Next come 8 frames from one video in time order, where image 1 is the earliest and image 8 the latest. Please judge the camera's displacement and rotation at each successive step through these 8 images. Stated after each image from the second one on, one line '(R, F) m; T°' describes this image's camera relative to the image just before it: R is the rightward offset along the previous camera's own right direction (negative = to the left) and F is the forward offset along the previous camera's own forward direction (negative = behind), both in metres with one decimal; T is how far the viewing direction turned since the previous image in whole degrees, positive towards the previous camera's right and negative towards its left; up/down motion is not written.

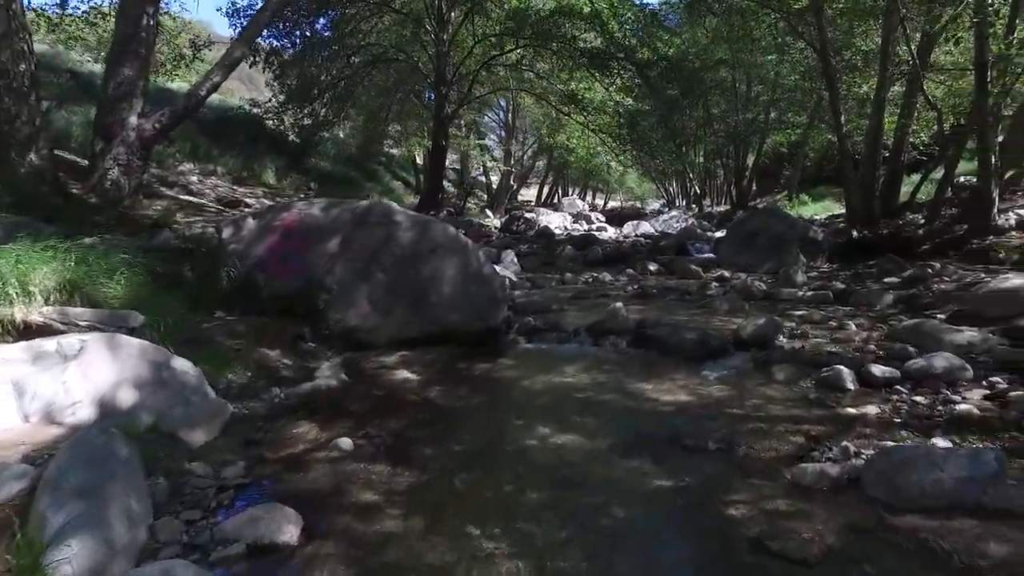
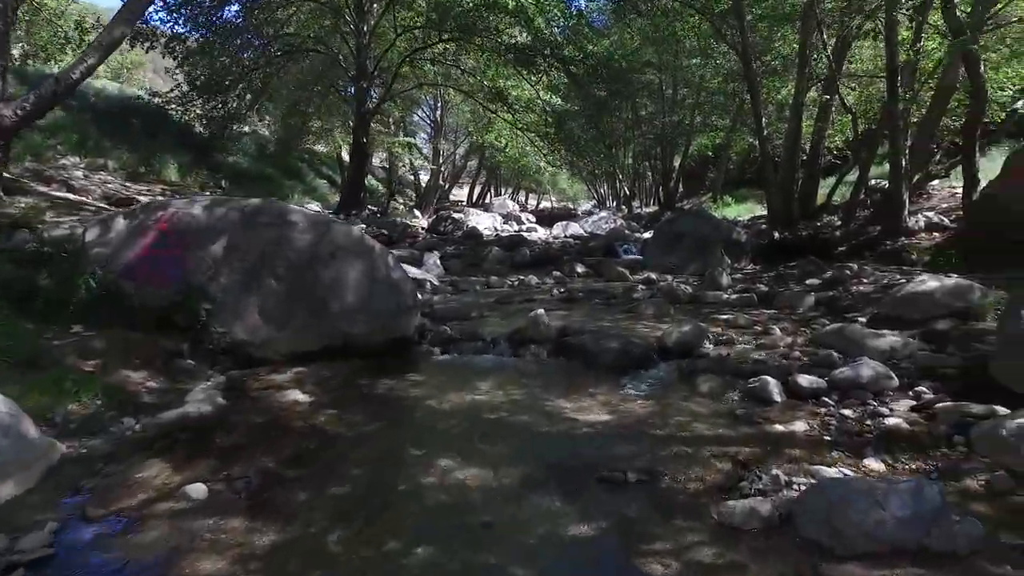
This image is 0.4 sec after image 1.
(+0.3, +0.6) m; +6°
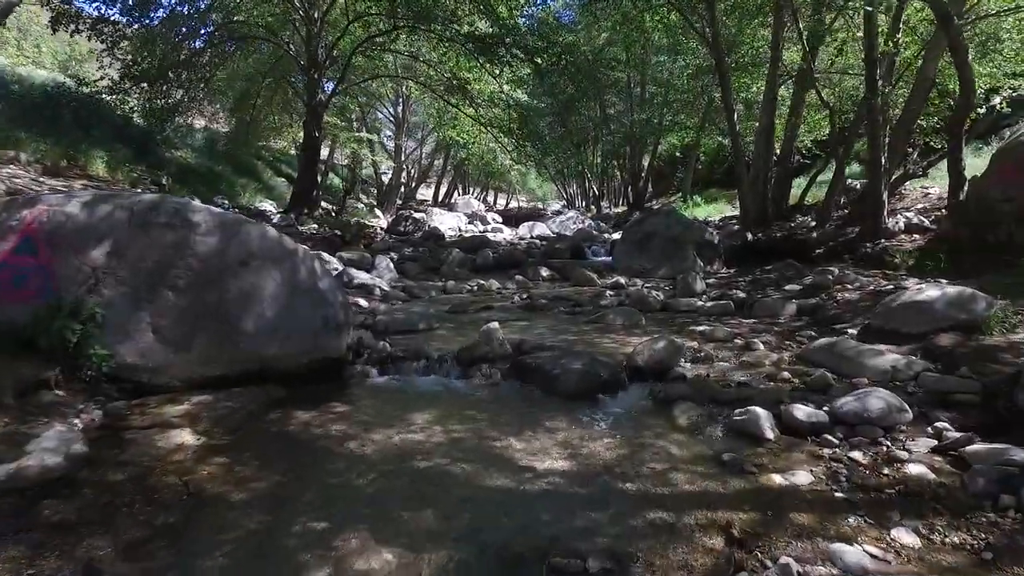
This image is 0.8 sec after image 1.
(+0.2, +1.0) m; +3°
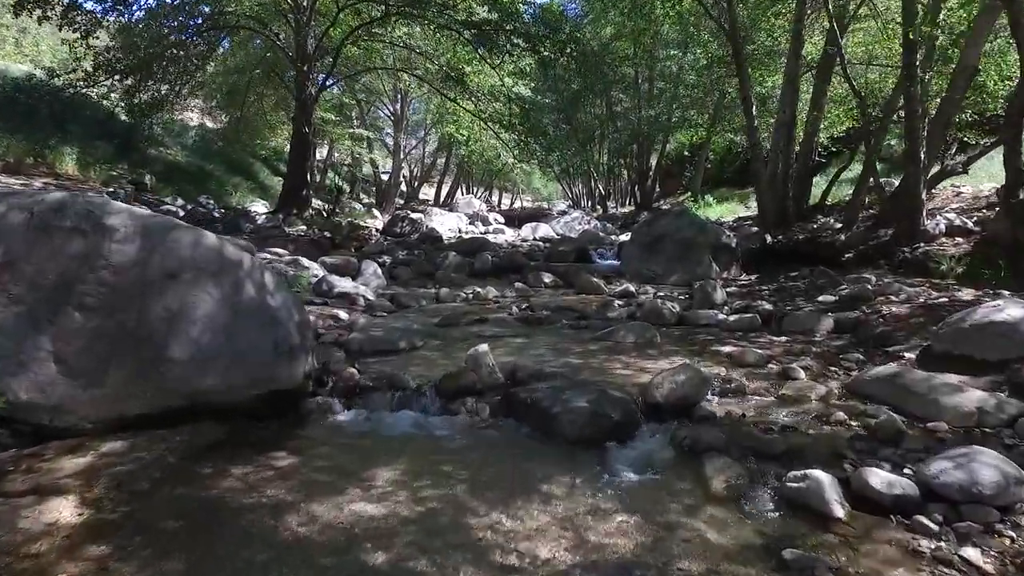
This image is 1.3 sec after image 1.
(+0.1, +1.1) m; 0°
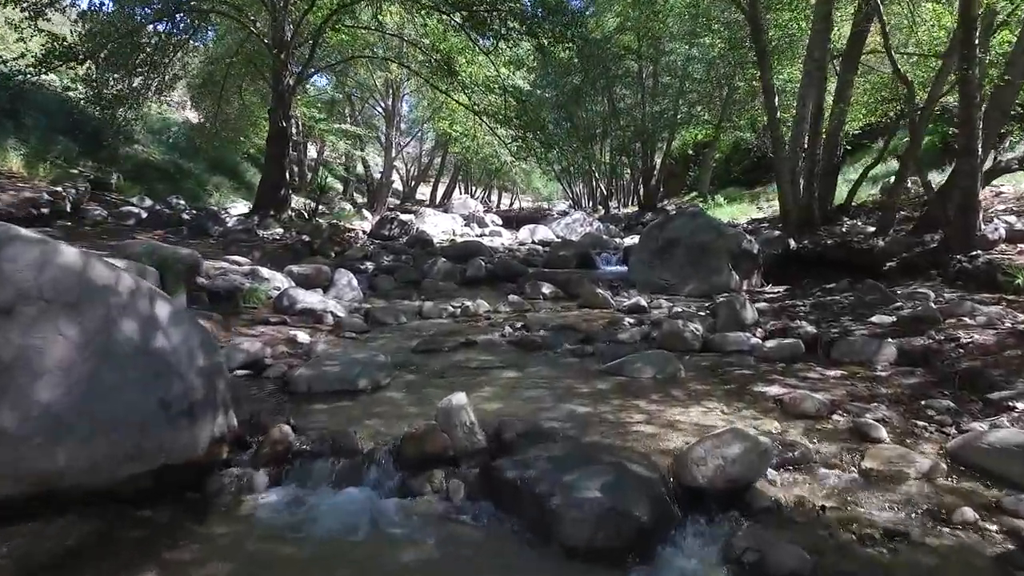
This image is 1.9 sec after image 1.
(+0.1, +1.5) m; 0°
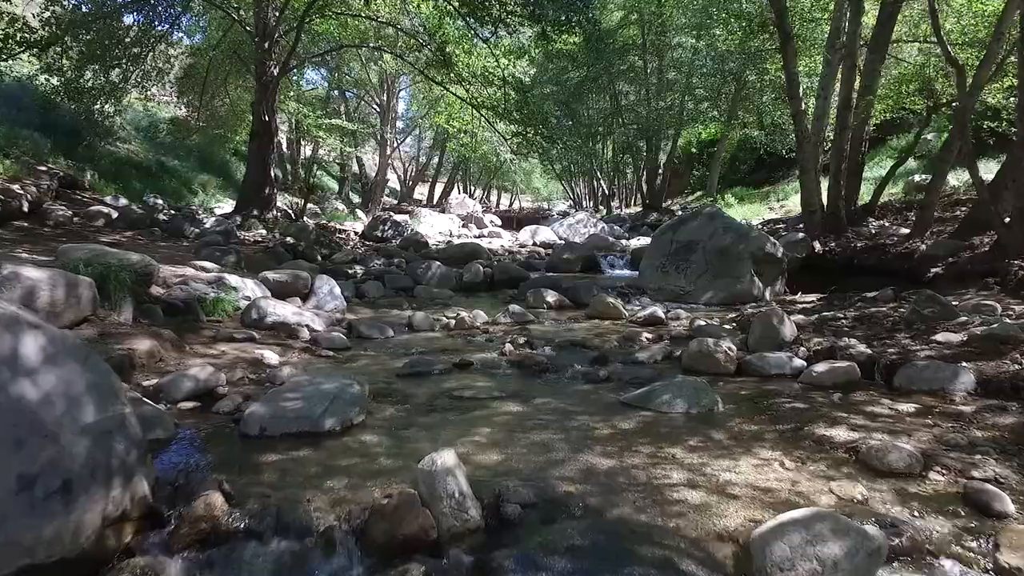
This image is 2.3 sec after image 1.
(0.0, +1.1) m; 0°
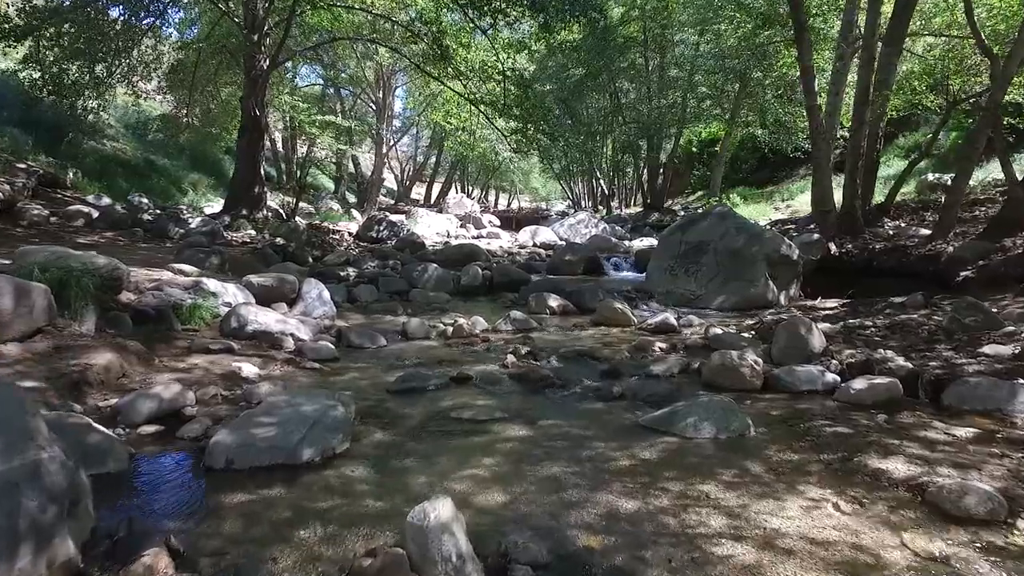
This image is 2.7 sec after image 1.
(-0.1, +0.6) m; 0°
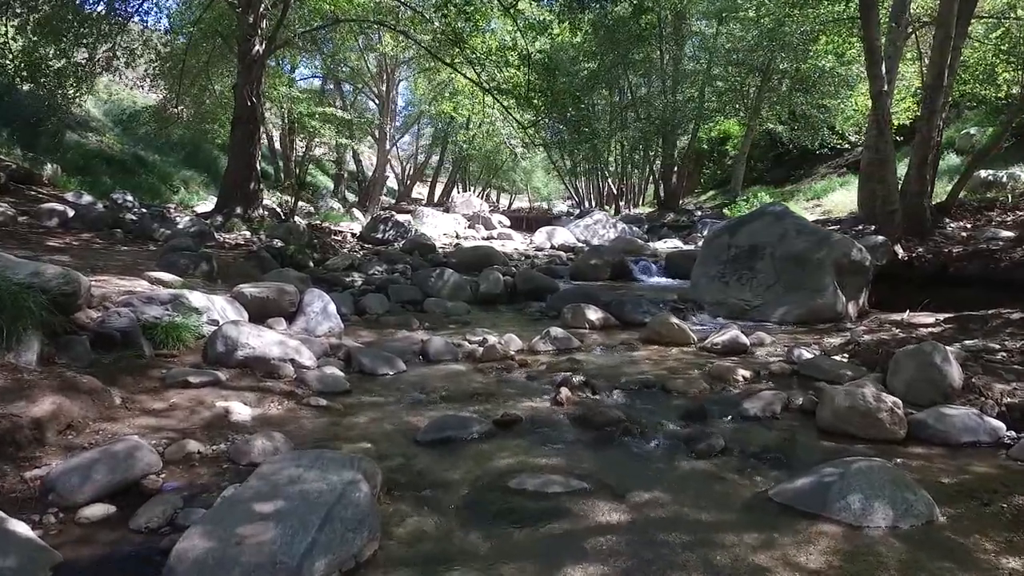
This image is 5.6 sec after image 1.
(-0.5, +1.3) m; 0°
